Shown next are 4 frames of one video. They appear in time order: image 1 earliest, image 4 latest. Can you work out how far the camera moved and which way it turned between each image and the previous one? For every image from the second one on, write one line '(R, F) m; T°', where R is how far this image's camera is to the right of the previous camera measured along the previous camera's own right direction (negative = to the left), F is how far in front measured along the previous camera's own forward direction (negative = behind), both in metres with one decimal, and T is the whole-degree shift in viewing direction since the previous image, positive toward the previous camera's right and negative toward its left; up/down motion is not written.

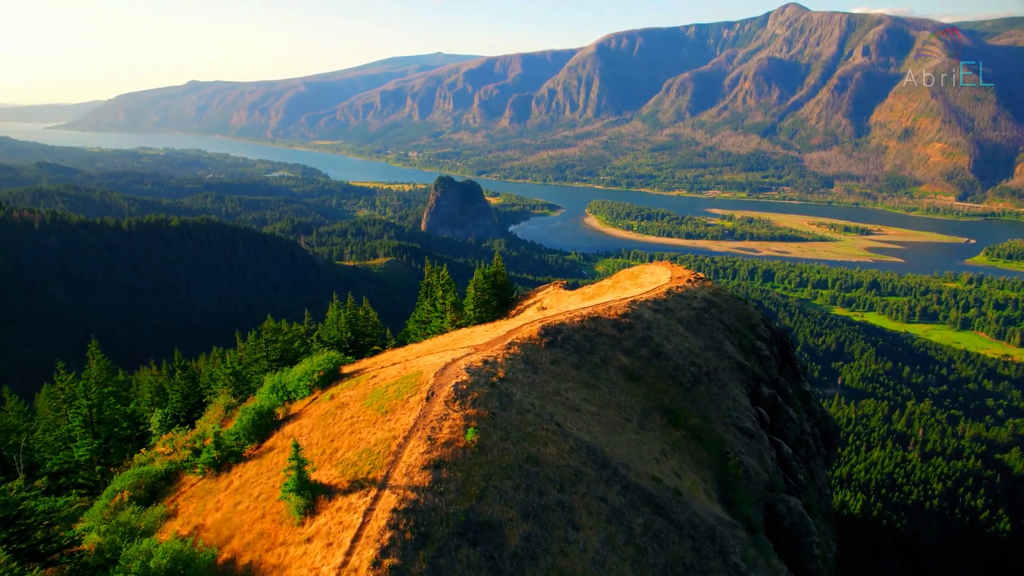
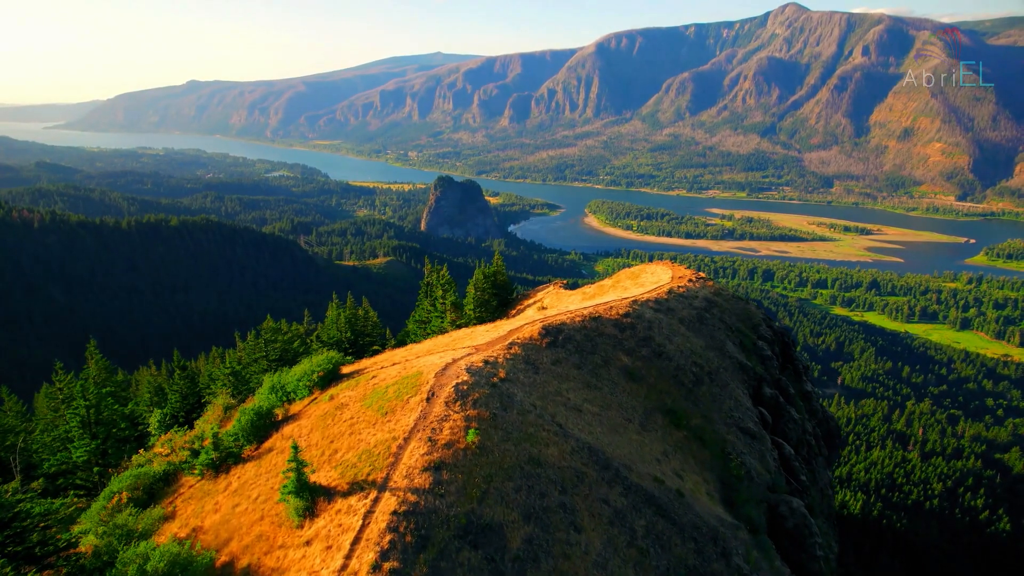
(-0.1, +0.3) m; 0°
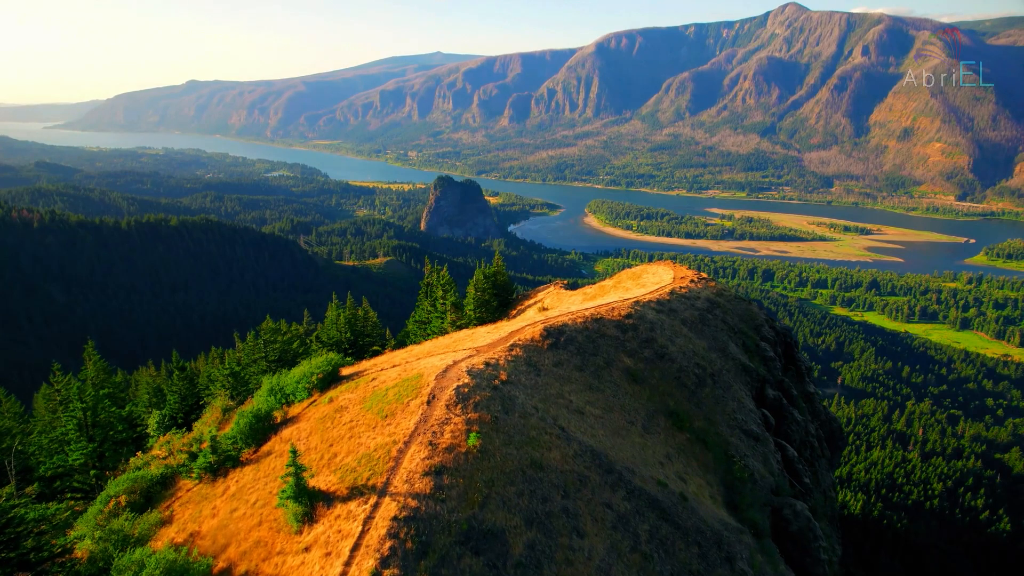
(-0.1, +0.5) m; 0°
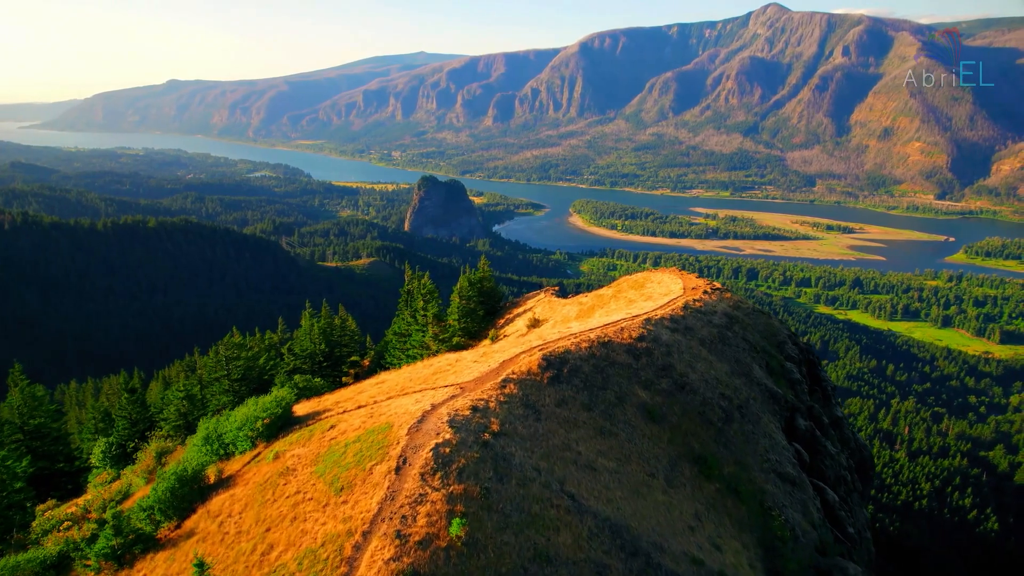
(-0.5, +8.8) m; +2°
